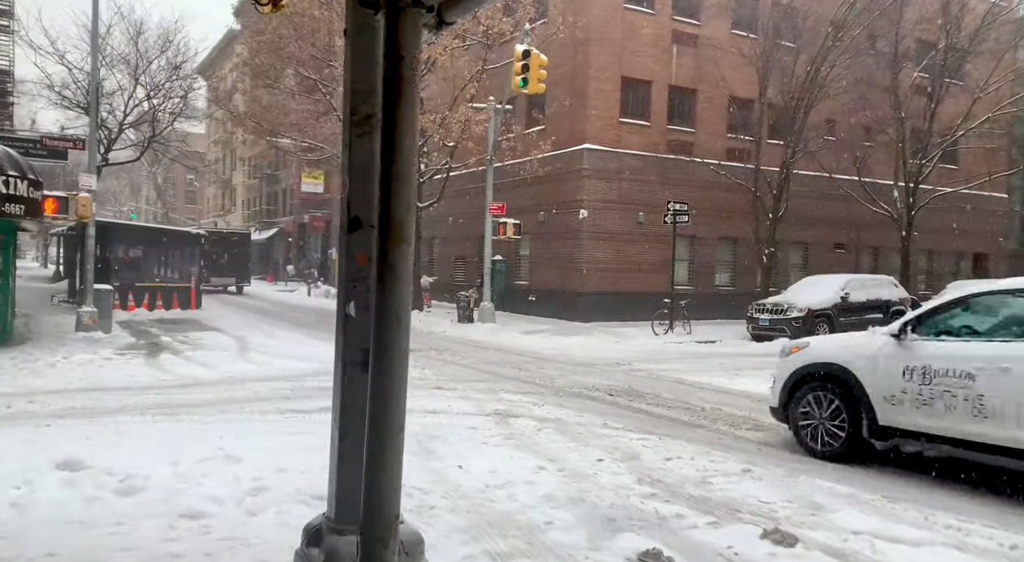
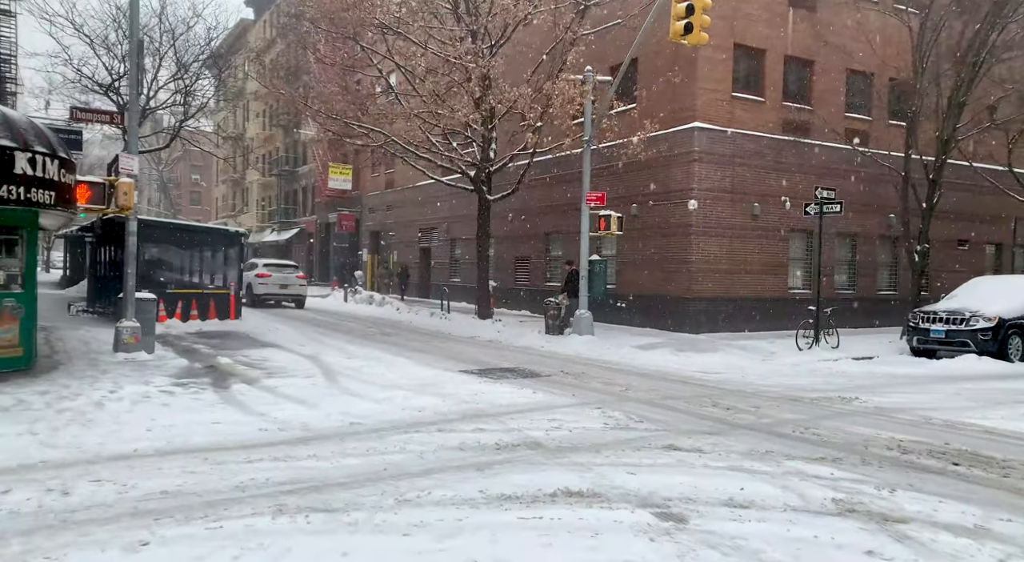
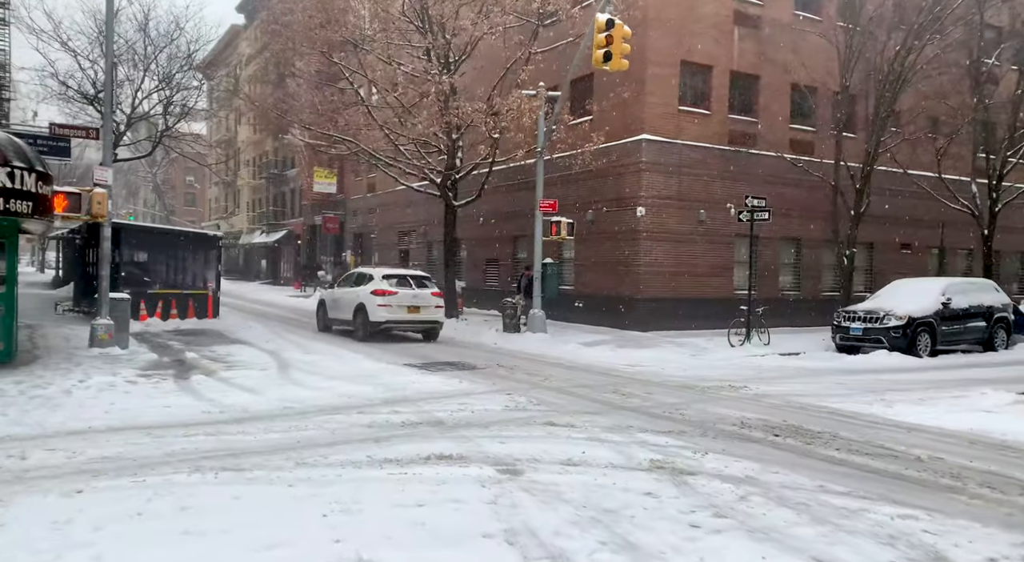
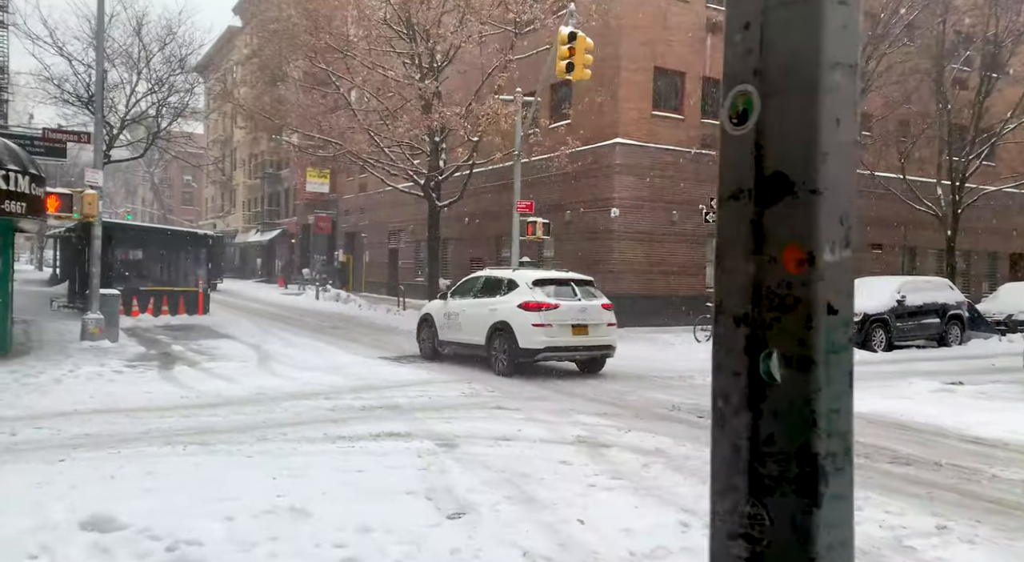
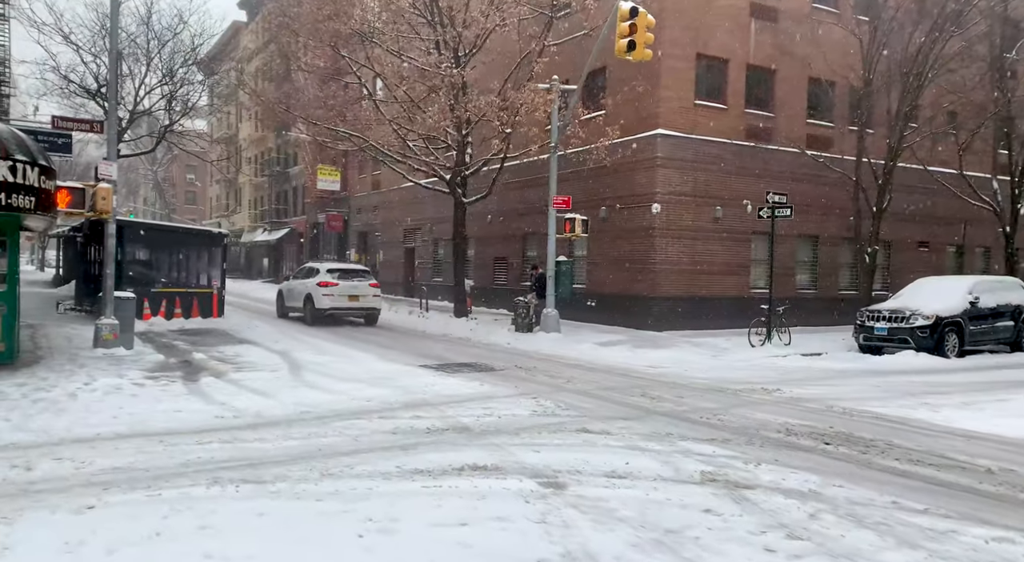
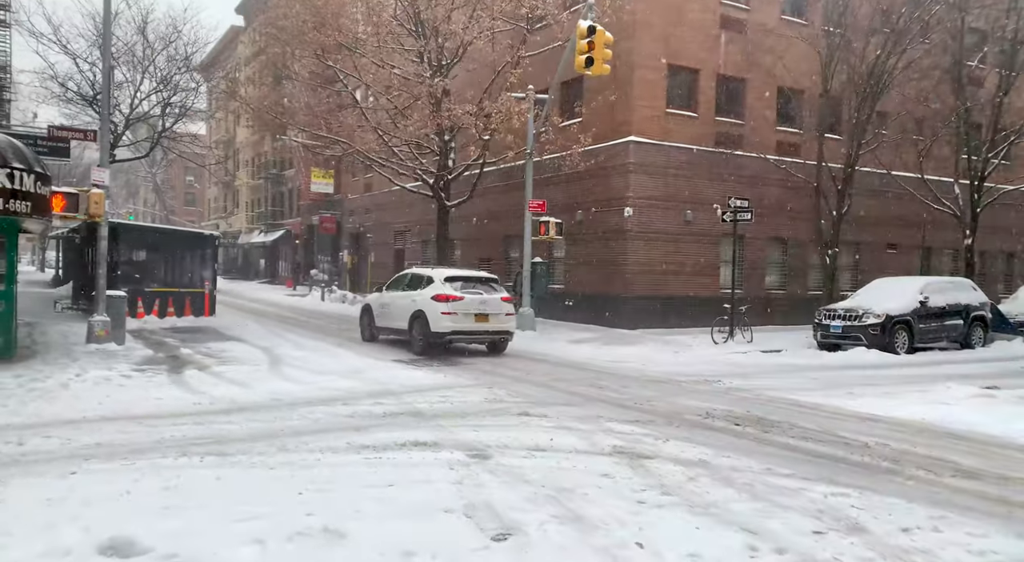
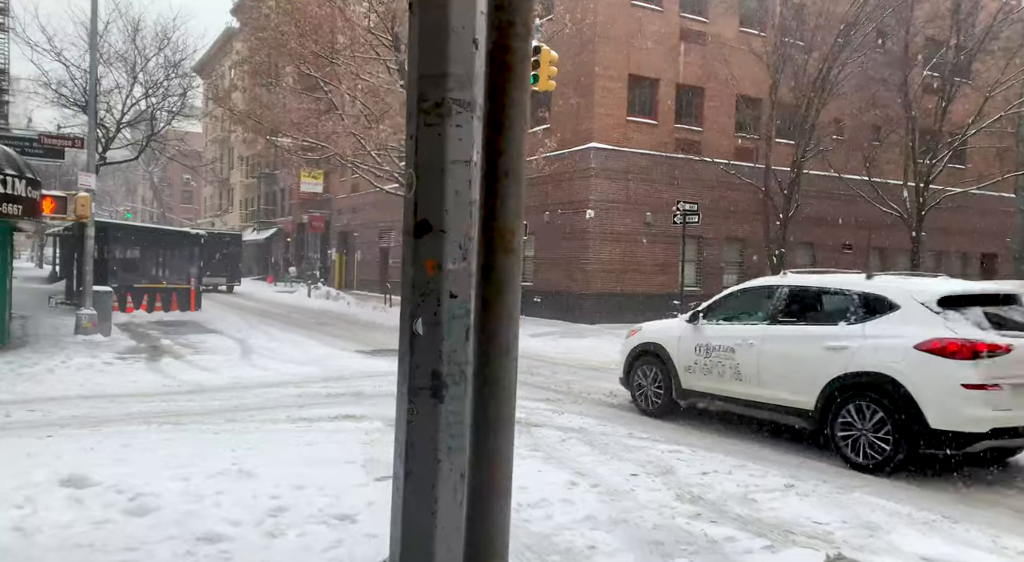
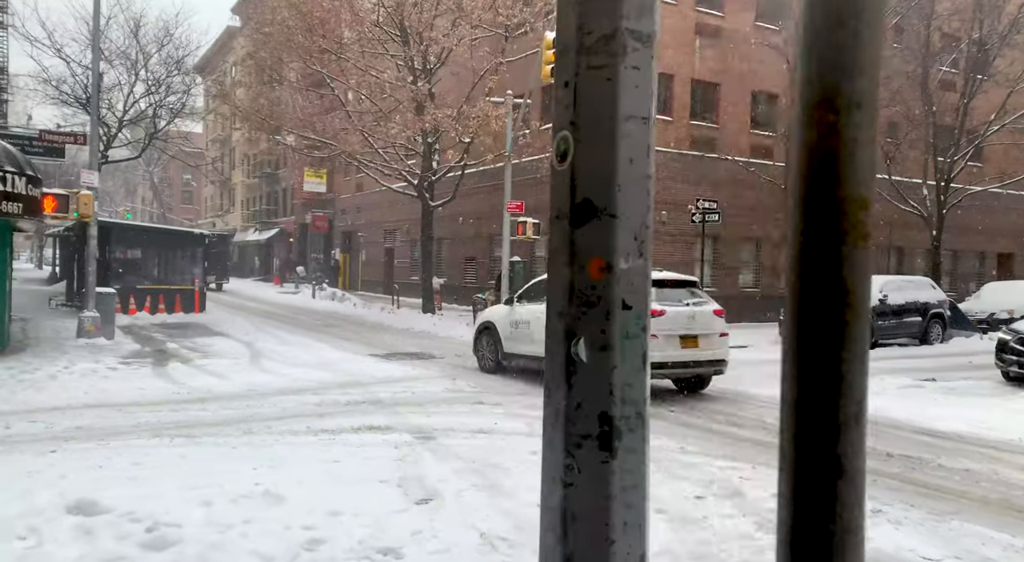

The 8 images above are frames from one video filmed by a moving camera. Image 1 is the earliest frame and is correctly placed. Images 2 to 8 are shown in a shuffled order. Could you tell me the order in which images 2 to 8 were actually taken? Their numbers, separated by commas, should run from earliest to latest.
7, 8, 4, 6, 3, 5, 2
